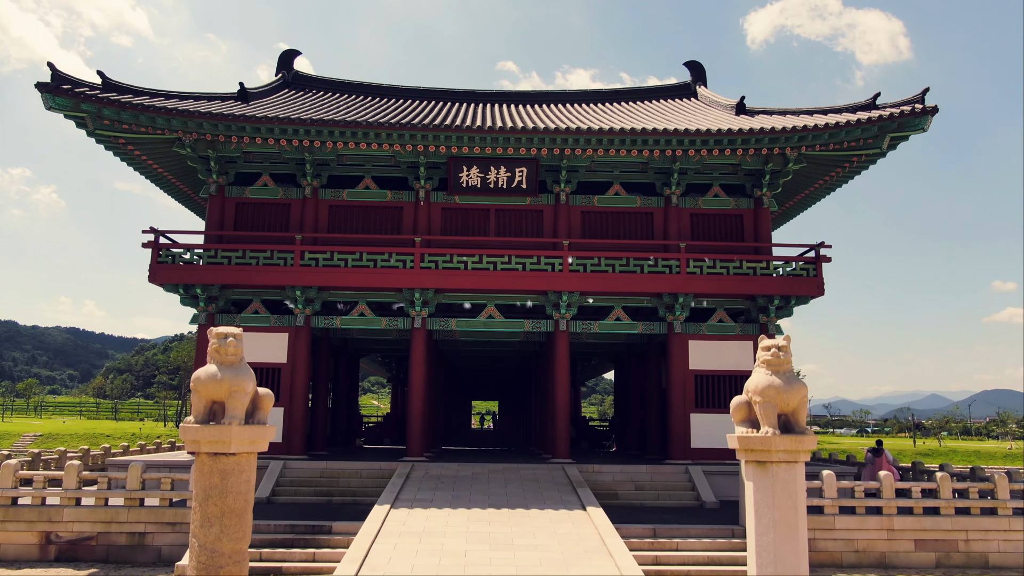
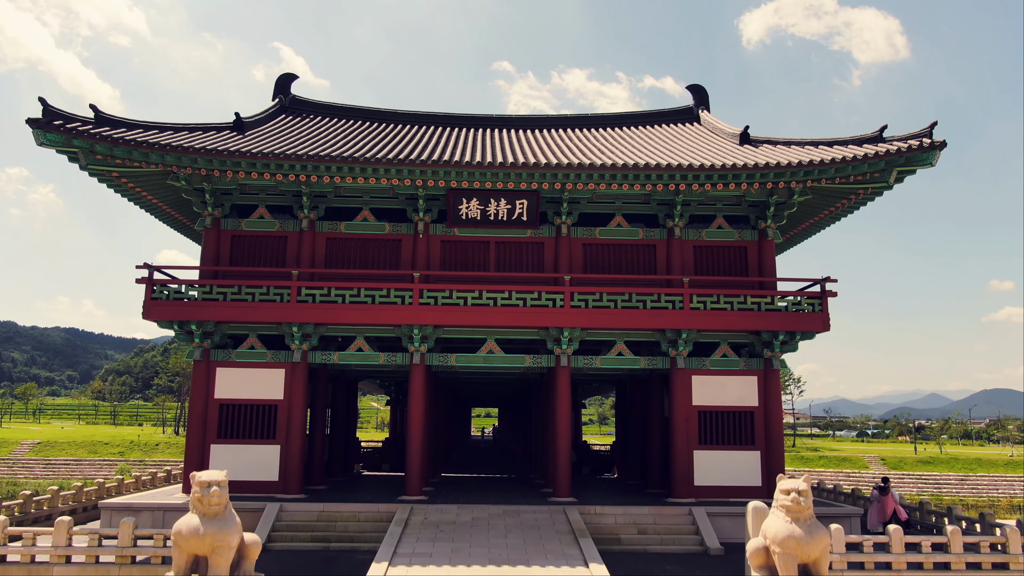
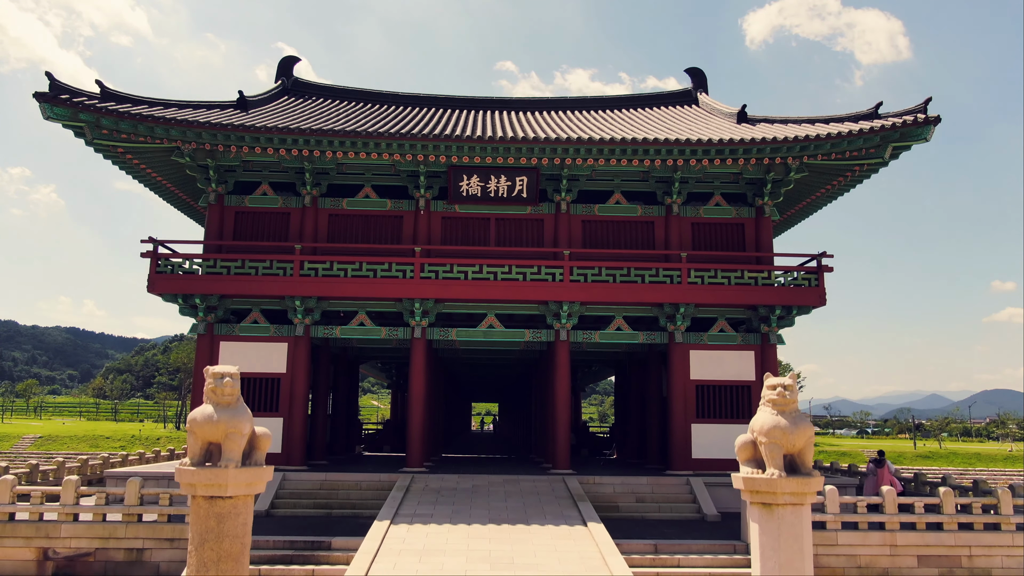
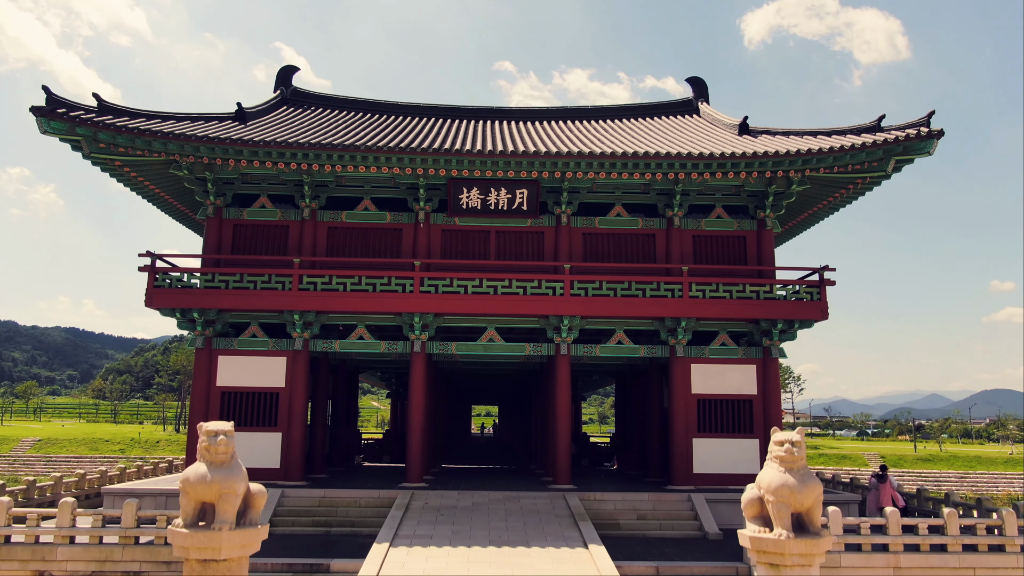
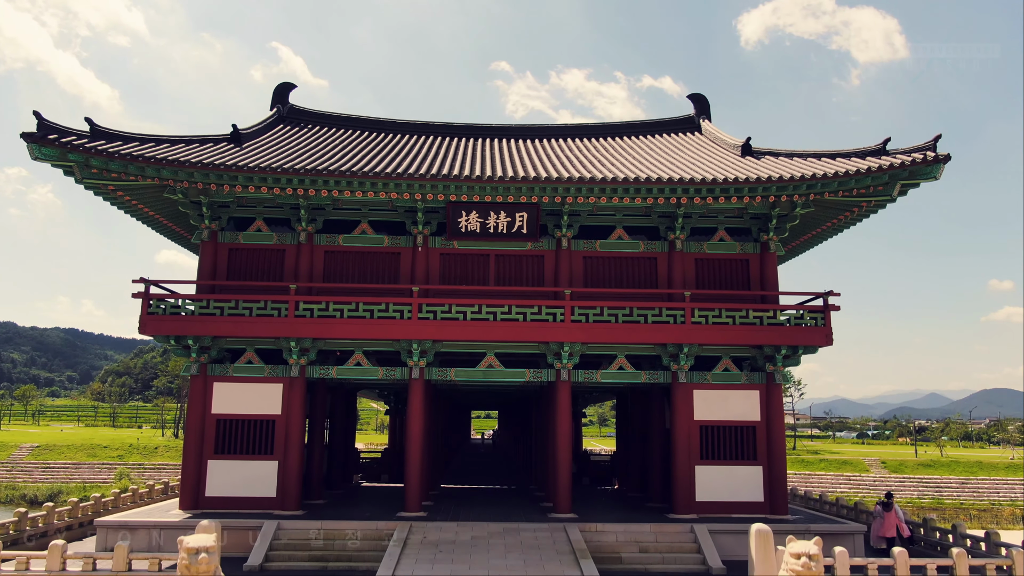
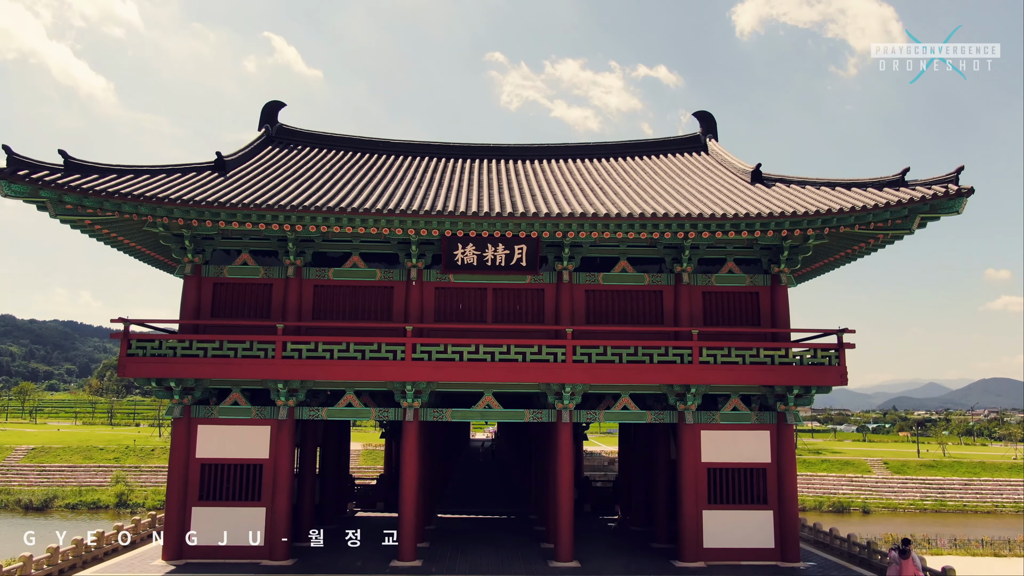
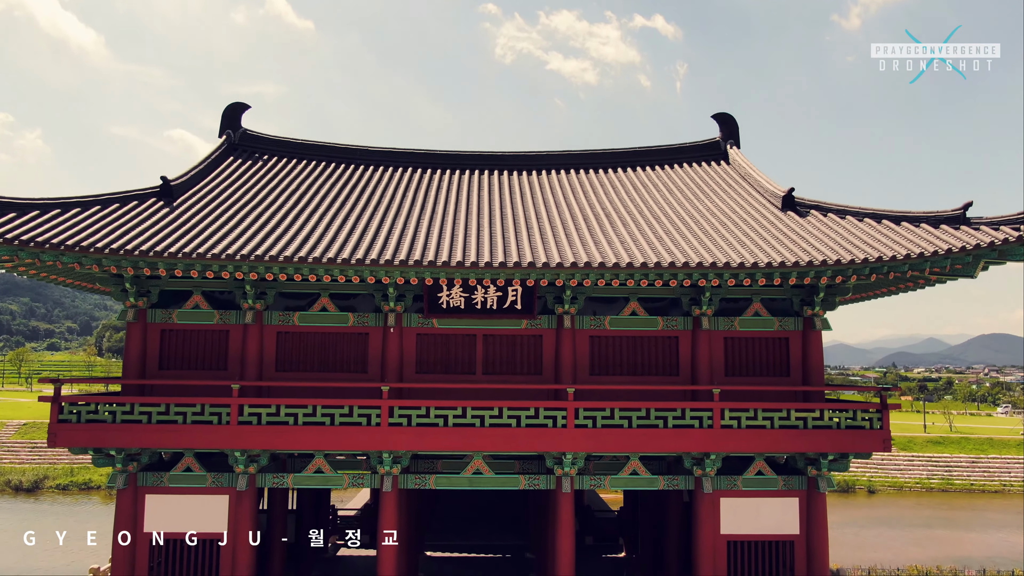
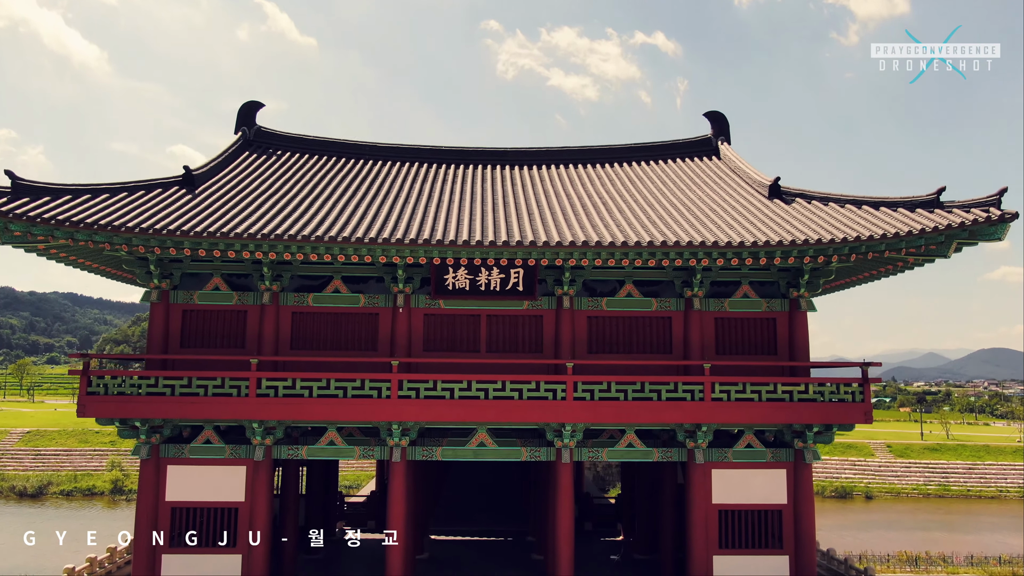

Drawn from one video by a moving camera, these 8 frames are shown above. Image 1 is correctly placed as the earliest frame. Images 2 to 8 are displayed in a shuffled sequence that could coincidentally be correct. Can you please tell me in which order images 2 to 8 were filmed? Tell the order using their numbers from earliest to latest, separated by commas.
3, 4, 2, 5, 6, 8, 7
